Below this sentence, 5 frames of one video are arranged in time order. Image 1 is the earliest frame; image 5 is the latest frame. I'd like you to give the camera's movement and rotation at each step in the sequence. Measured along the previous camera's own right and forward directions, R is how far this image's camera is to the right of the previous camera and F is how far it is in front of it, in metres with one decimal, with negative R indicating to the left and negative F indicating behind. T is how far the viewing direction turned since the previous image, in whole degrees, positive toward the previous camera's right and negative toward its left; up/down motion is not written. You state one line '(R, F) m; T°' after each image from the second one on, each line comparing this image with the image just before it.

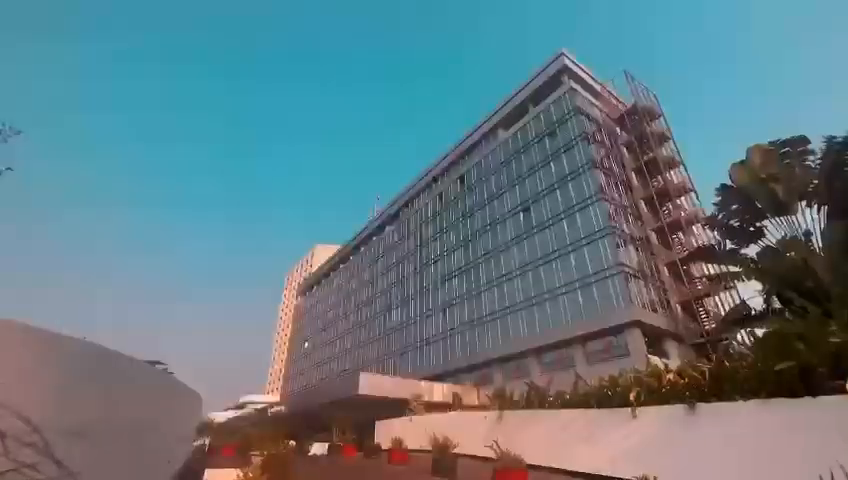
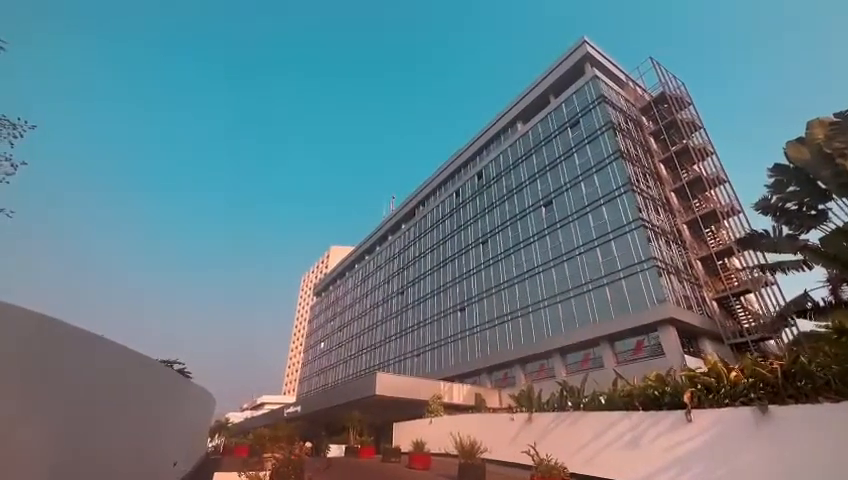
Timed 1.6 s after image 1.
(-0.3, +1.2) m; -2°
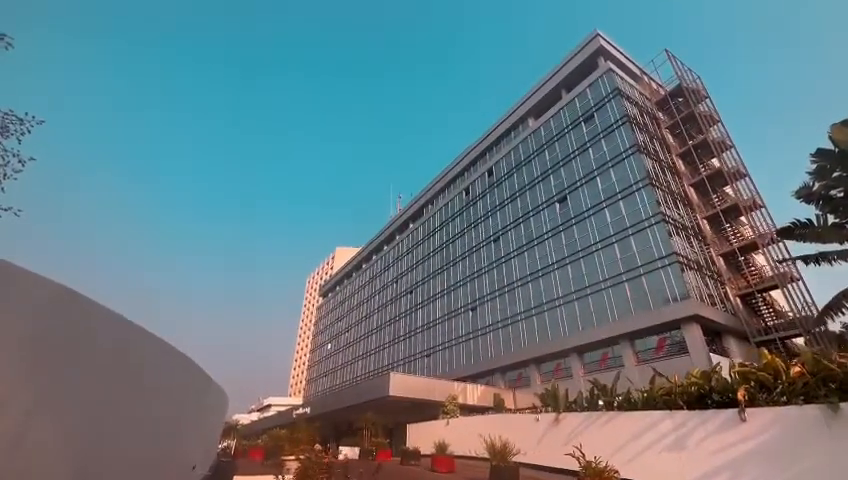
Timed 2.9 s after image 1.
(-0.7, +0.7) m; 0°
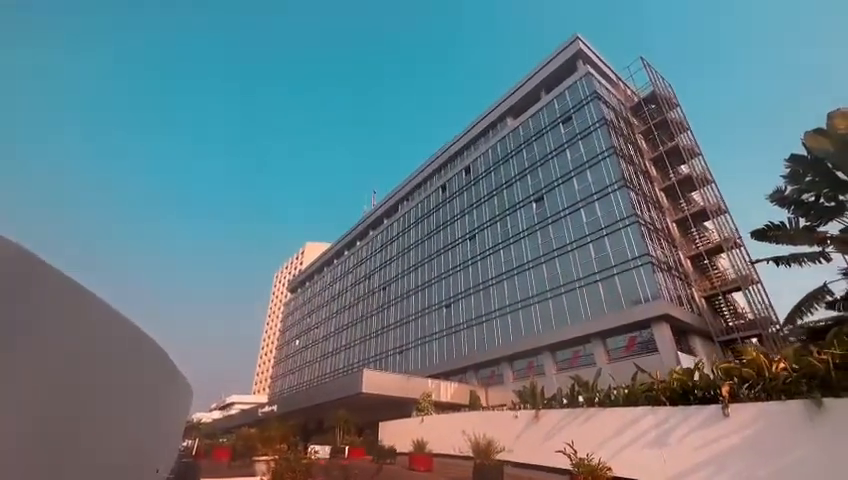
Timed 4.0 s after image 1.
(-0.5, +0.5) m; +4°
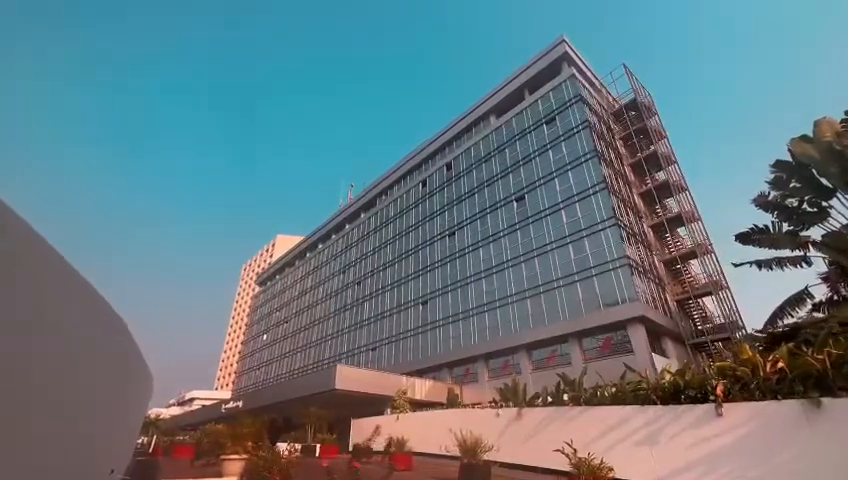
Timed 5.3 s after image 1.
(-0.6, +0.6) m; +4°
